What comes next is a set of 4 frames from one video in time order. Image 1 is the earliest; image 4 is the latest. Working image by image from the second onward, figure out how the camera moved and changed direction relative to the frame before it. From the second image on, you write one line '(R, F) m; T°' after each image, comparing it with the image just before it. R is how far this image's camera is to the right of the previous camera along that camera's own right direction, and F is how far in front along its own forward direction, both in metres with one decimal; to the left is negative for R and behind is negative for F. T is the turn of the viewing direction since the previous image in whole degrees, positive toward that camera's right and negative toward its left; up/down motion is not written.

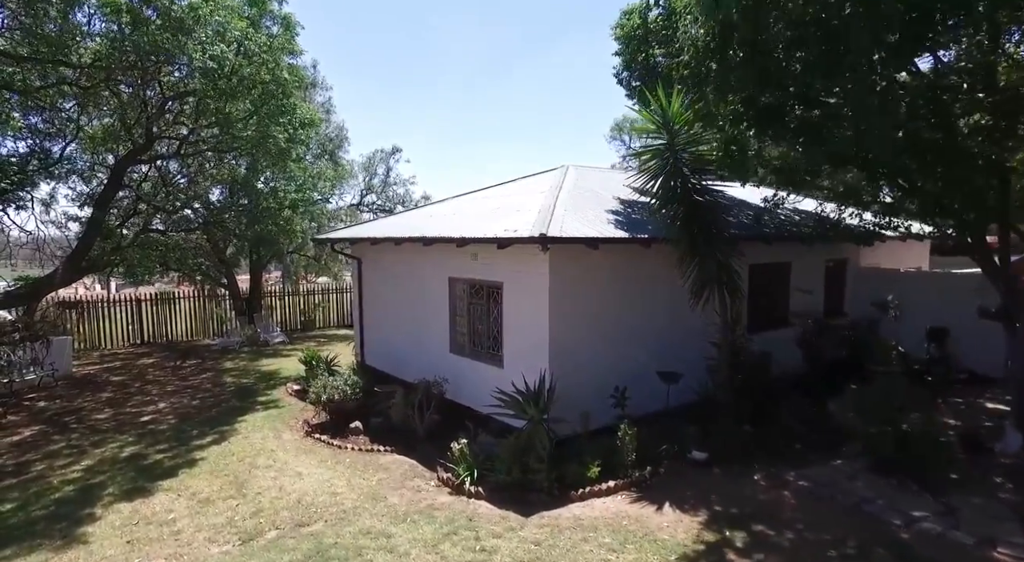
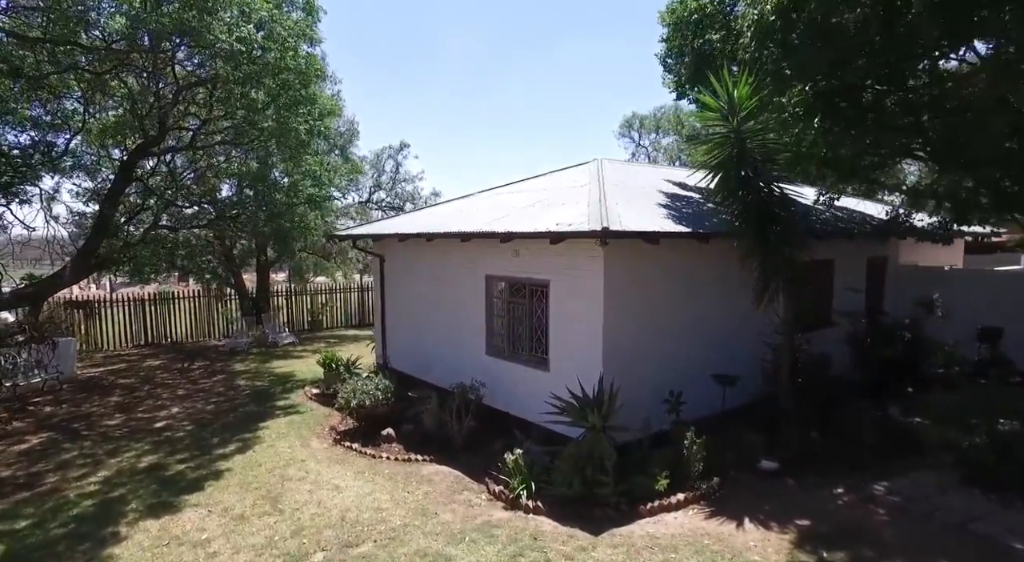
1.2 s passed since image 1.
(-0.7, +0.5) m; 0°
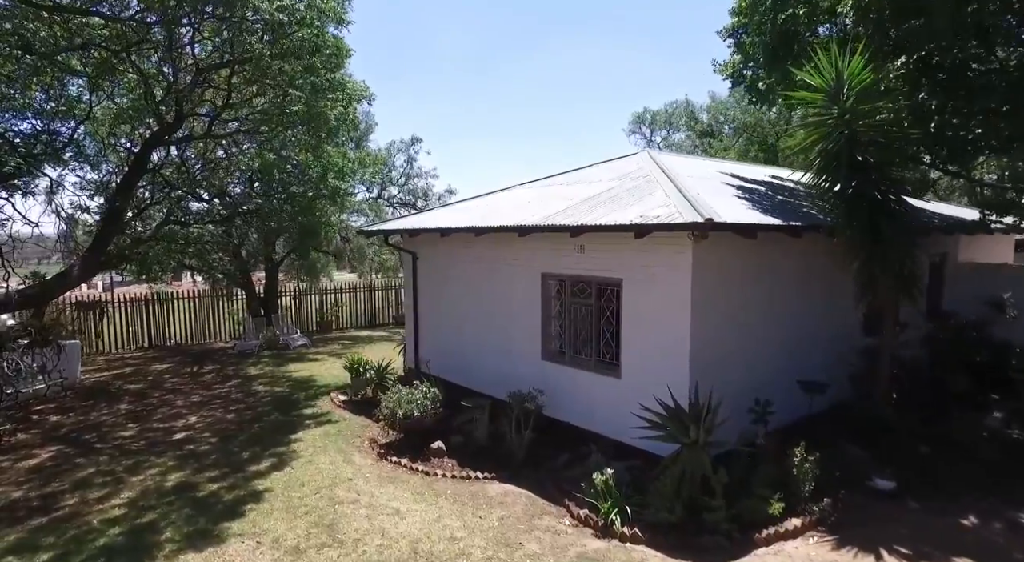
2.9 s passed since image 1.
(-0.9, +0.7) m; +1°
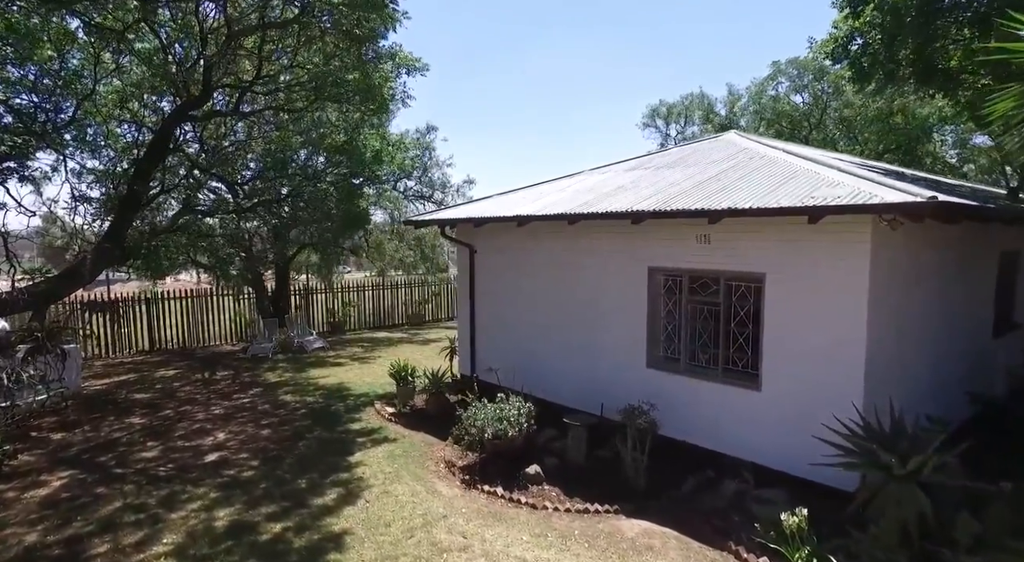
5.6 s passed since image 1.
(-1.4, +1.2) m; +2°
